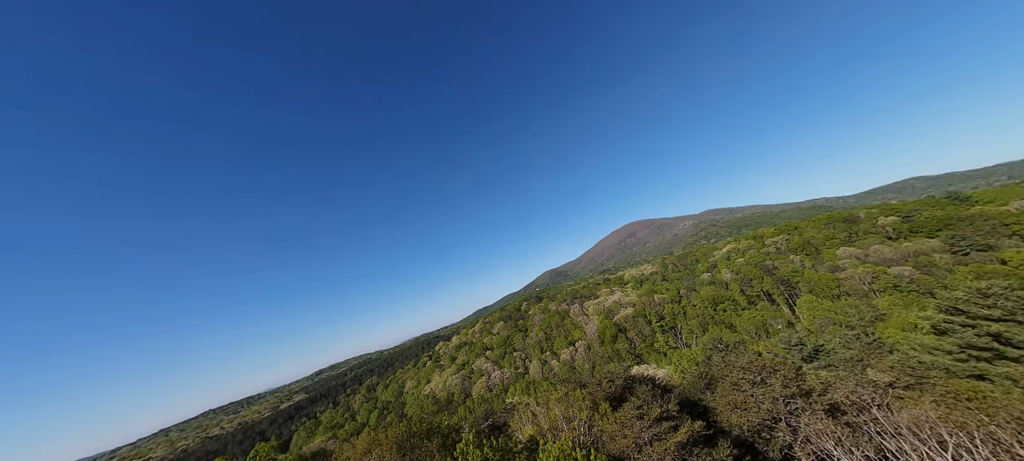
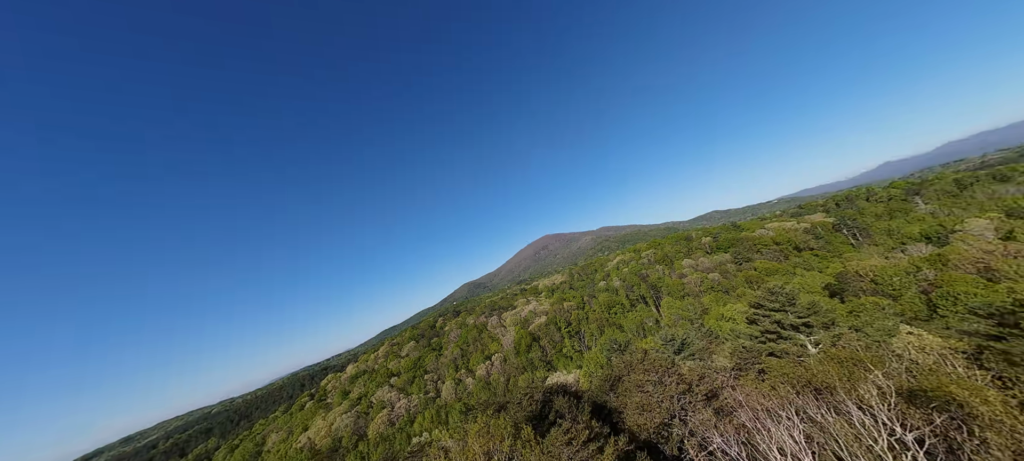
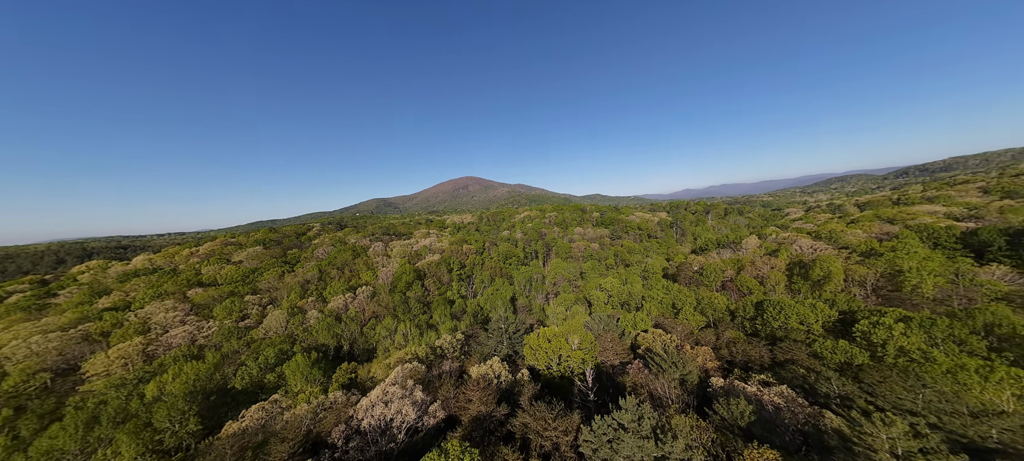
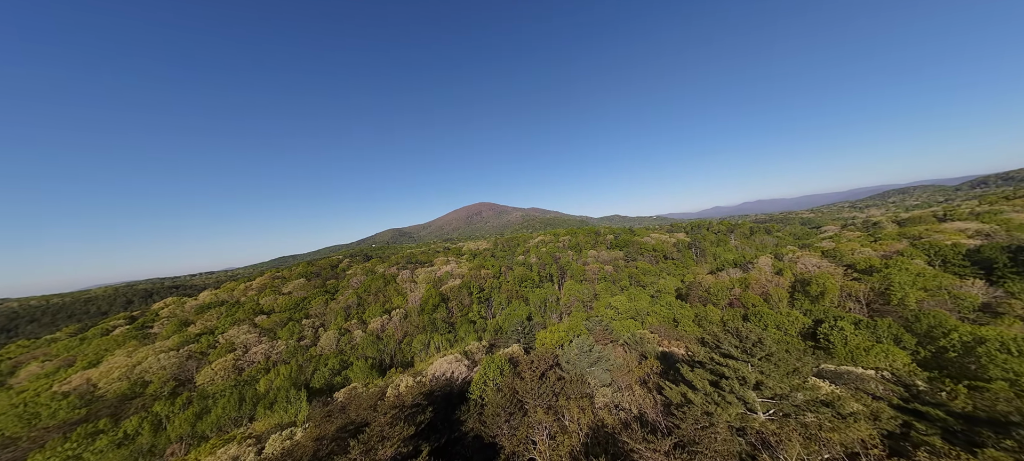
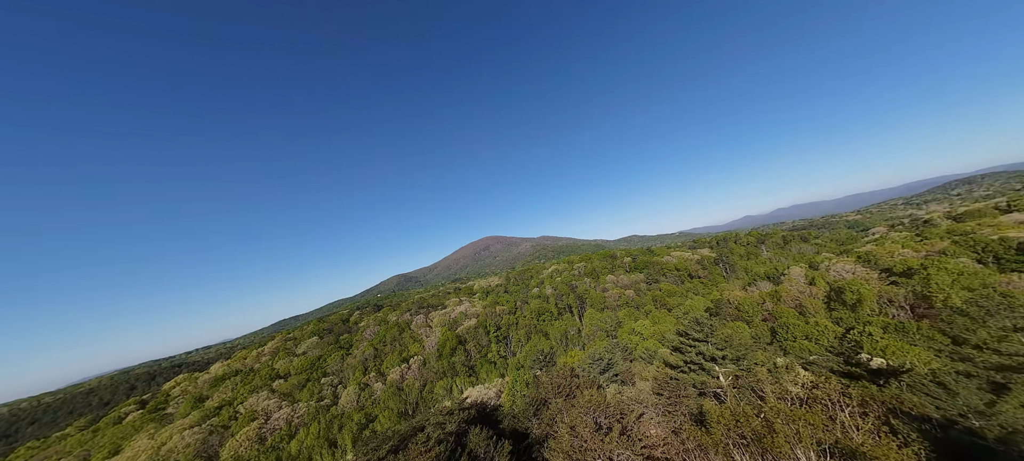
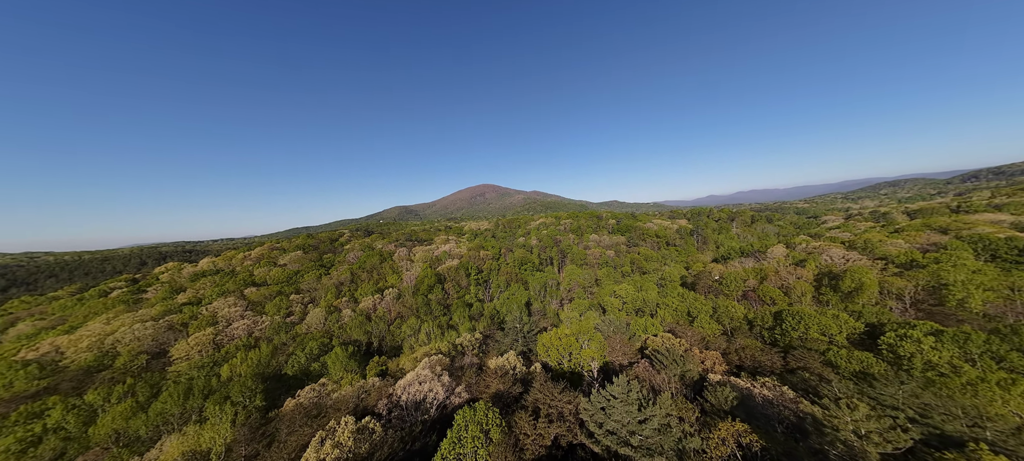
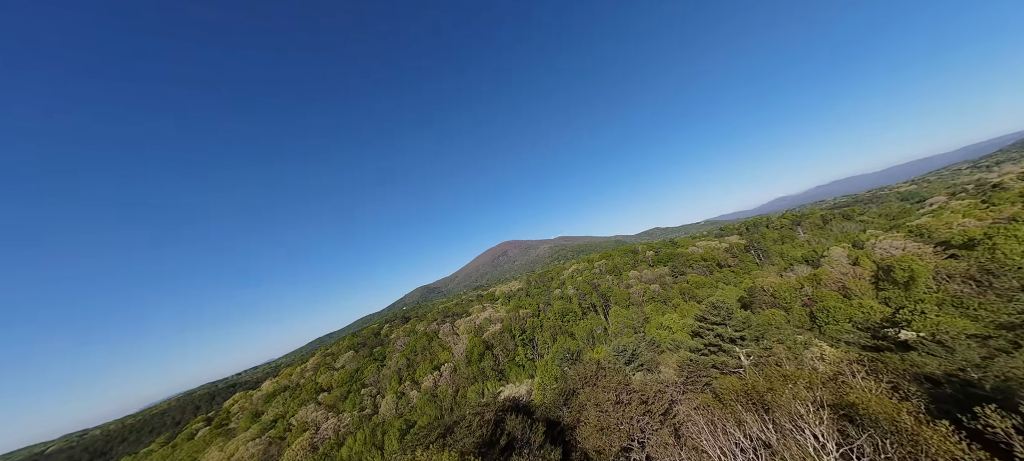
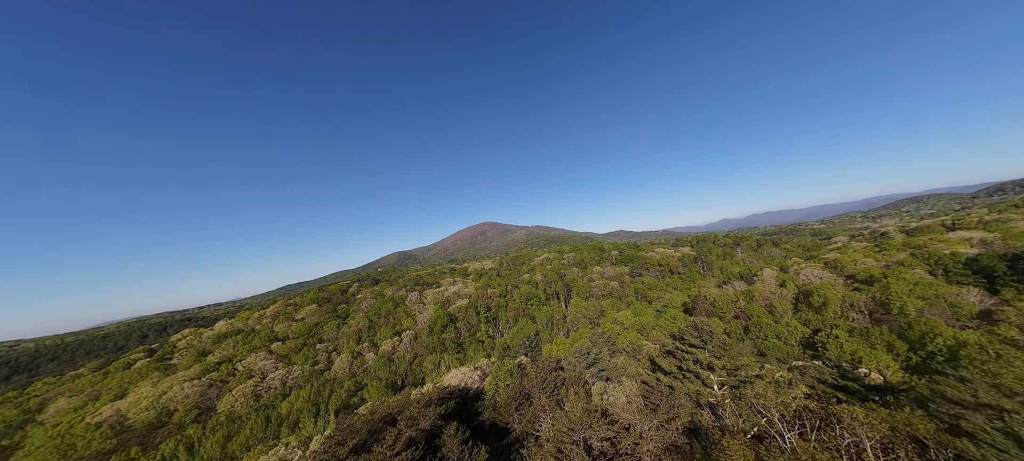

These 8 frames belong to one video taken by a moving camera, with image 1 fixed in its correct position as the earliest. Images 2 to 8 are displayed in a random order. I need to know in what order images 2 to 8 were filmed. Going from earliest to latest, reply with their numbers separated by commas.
2, 7, 5, 8, 4, 6, 3
